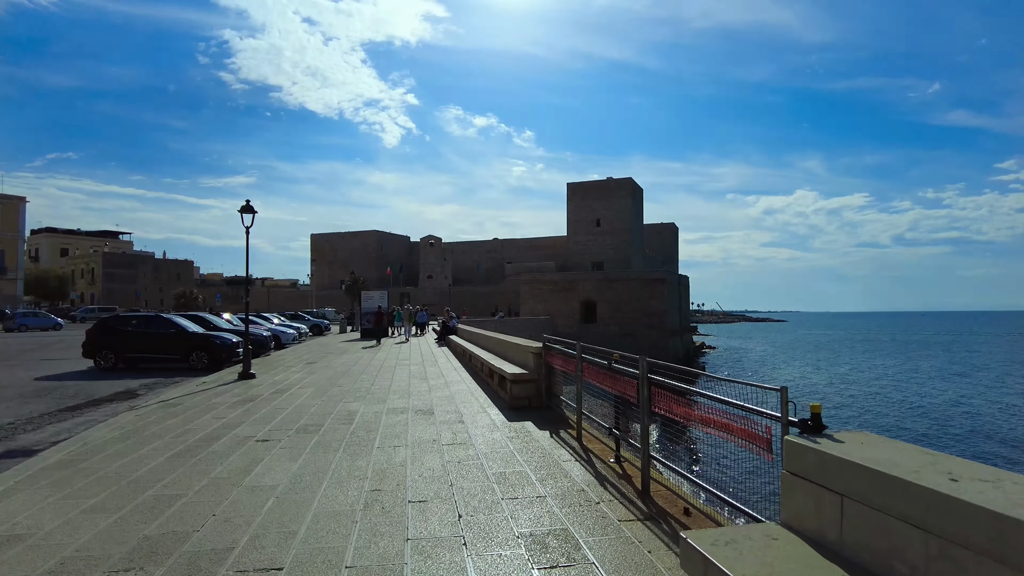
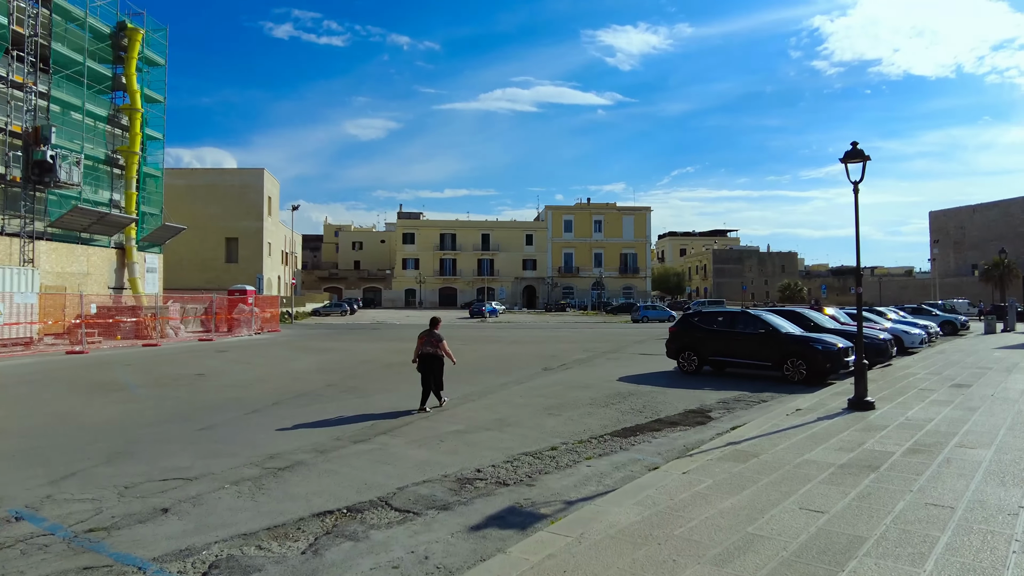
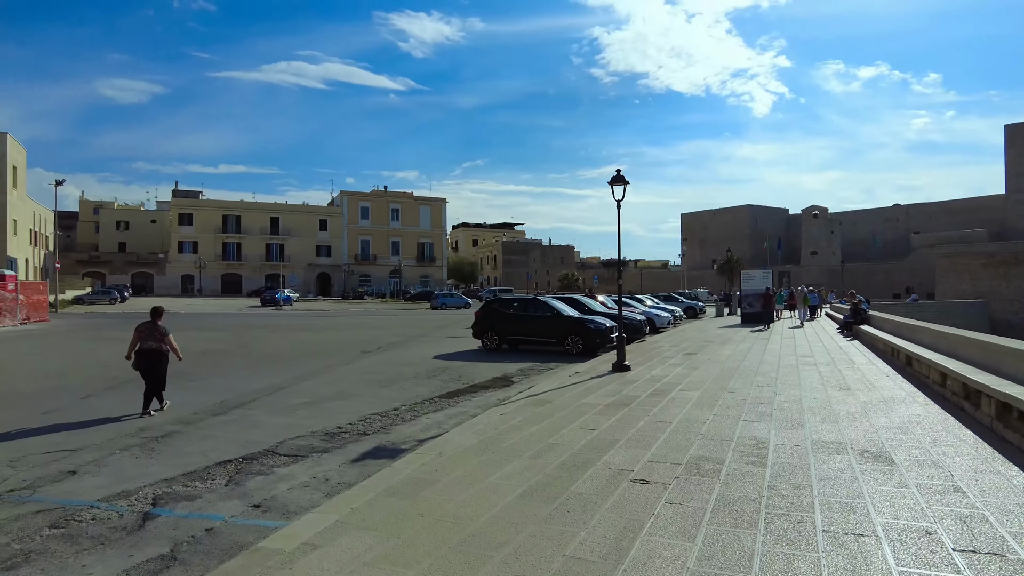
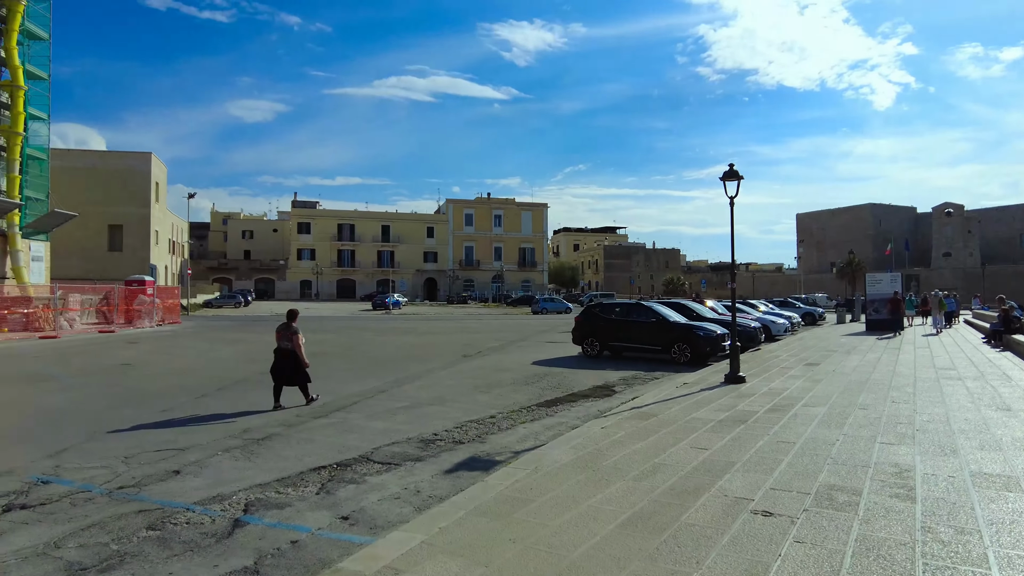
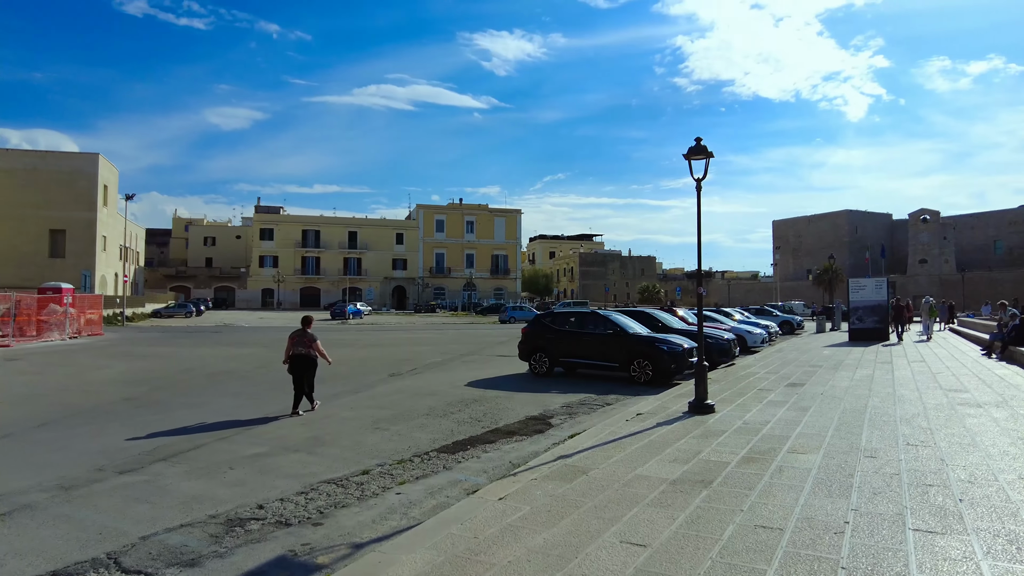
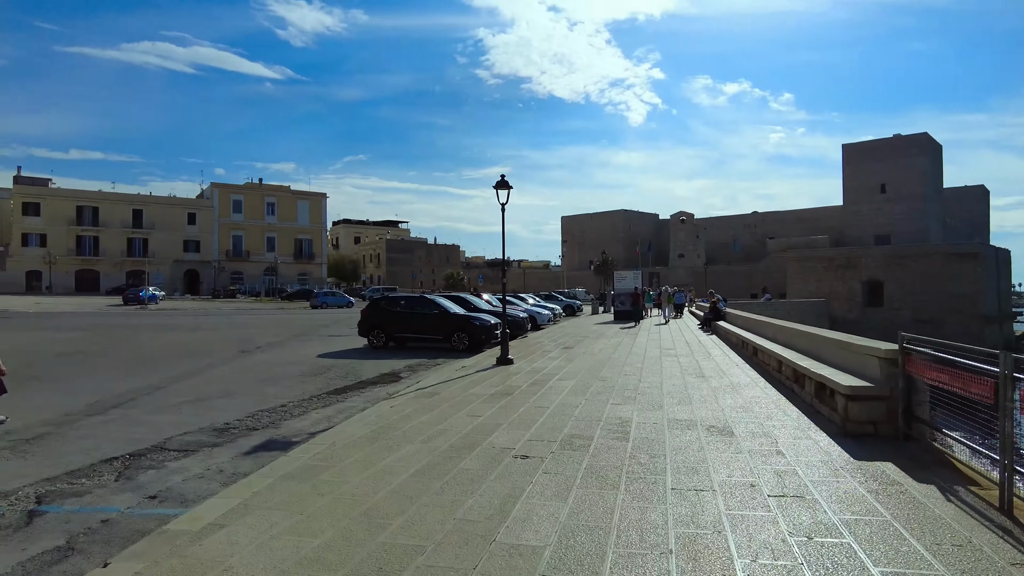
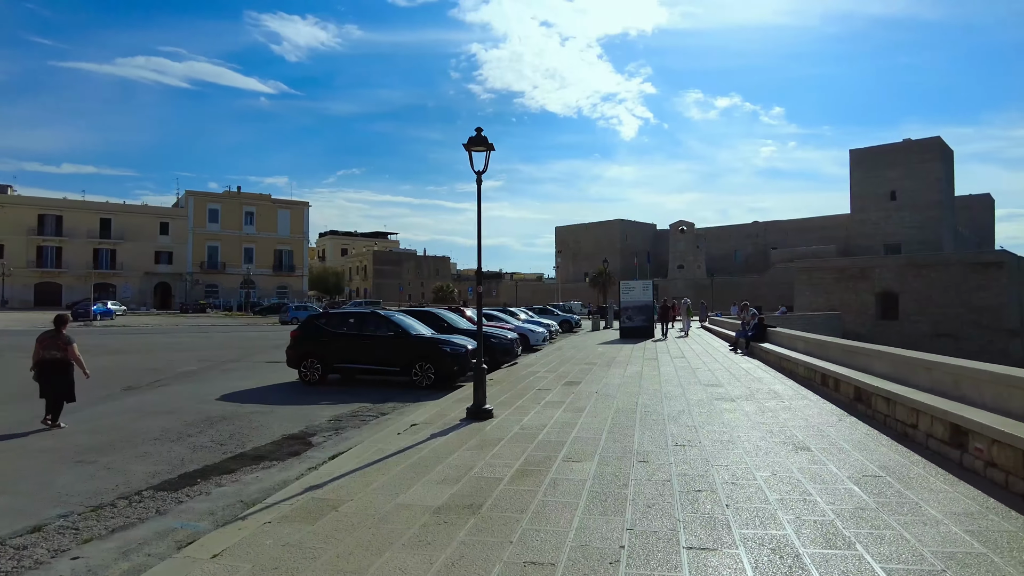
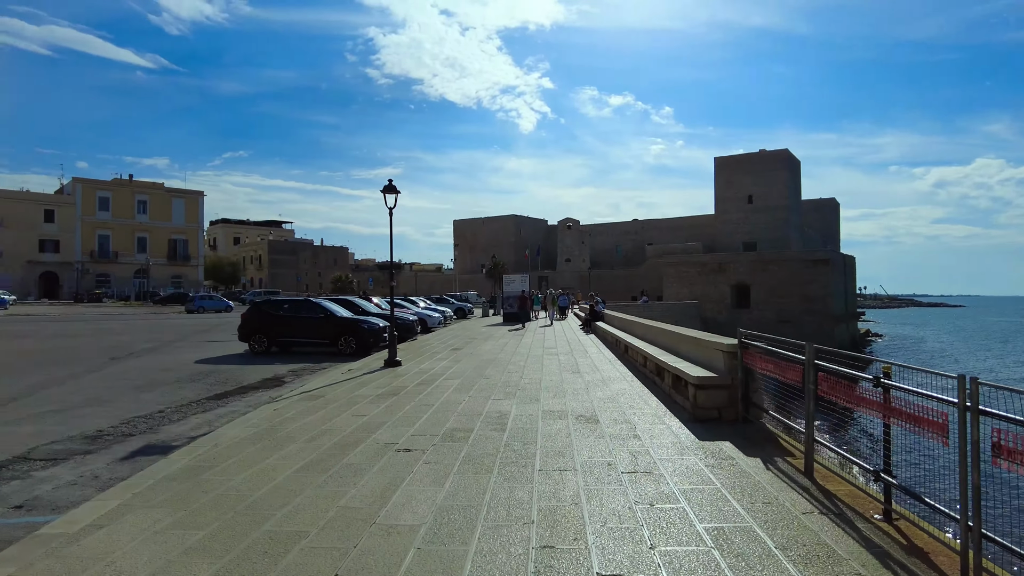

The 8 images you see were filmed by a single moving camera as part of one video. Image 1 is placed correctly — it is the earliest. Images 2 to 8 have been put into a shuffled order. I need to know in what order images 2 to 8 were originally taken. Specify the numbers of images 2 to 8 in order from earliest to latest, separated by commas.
8, 6, 3, 4, 2, 5, 7
